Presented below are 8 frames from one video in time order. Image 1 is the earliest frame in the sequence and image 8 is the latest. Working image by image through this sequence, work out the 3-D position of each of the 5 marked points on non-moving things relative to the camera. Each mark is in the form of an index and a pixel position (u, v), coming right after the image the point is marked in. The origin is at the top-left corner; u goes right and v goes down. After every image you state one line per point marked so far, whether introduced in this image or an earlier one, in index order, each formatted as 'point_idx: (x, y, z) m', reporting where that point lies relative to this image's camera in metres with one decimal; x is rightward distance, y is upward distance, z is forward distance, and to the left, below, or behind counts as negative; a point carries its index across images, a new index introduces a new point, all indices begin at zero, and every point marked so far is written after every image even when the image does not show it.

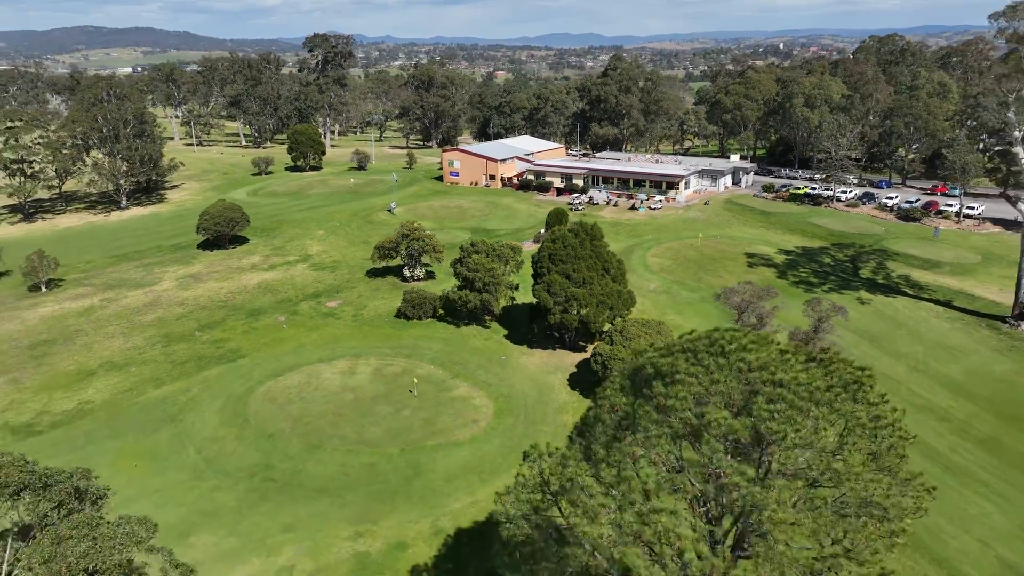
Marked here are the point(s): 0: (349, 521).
0: (-4.1, -5.8, +19.4) m
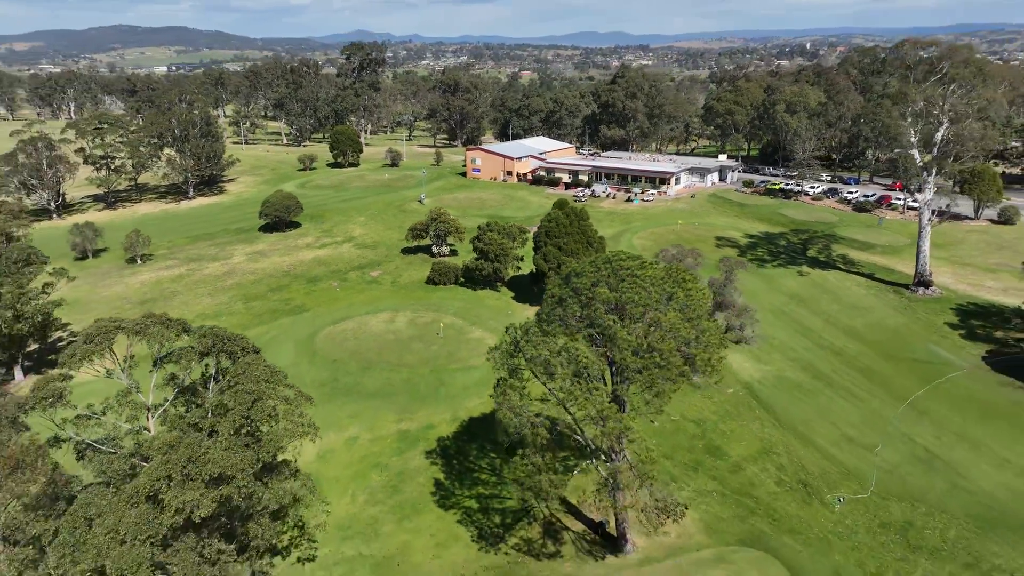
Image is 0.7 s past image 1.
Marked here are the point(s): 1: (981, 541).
0: (-4.2, -4.4, +27.5) m
1: (+11.9, -6.4, +19.5) m
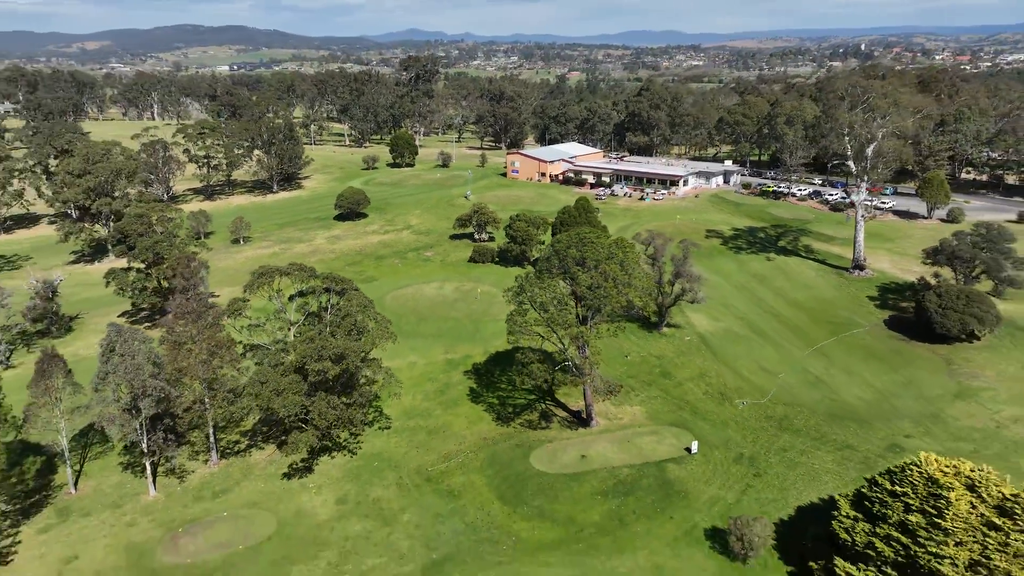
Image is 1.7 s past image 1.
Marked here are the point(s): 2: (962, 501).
0: (-3.5, -2.9, +38.2) m
1: (+12.1, -5.3, +29.3) m
2: (+10.9, -5.0, +18.6) m
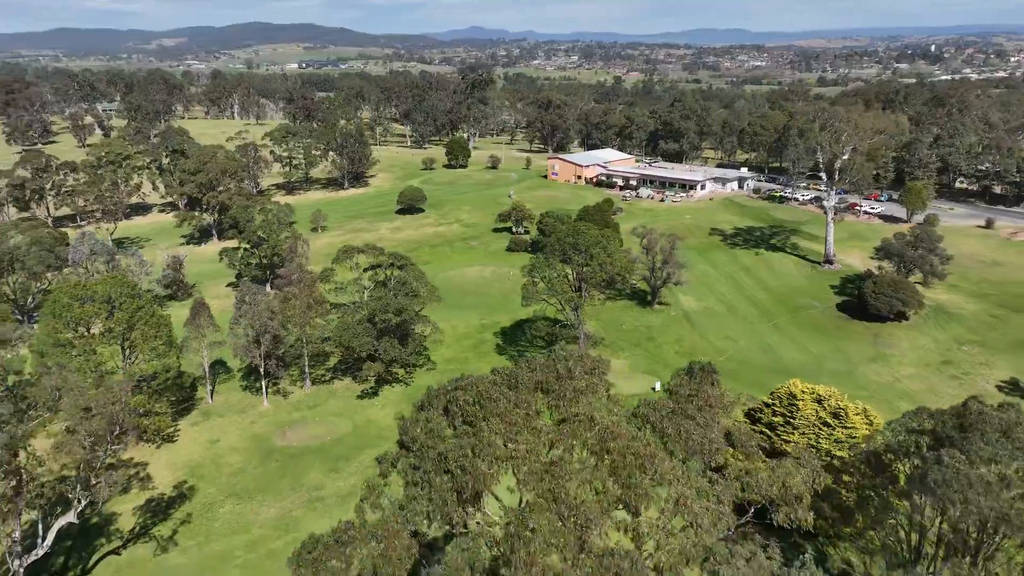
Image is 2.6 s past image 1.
0: (-2.1, -1.7, +48.6) m
1: (+12.7, -4.5, +38.6) m
2: (+10.7, -4.2, +27.9) m
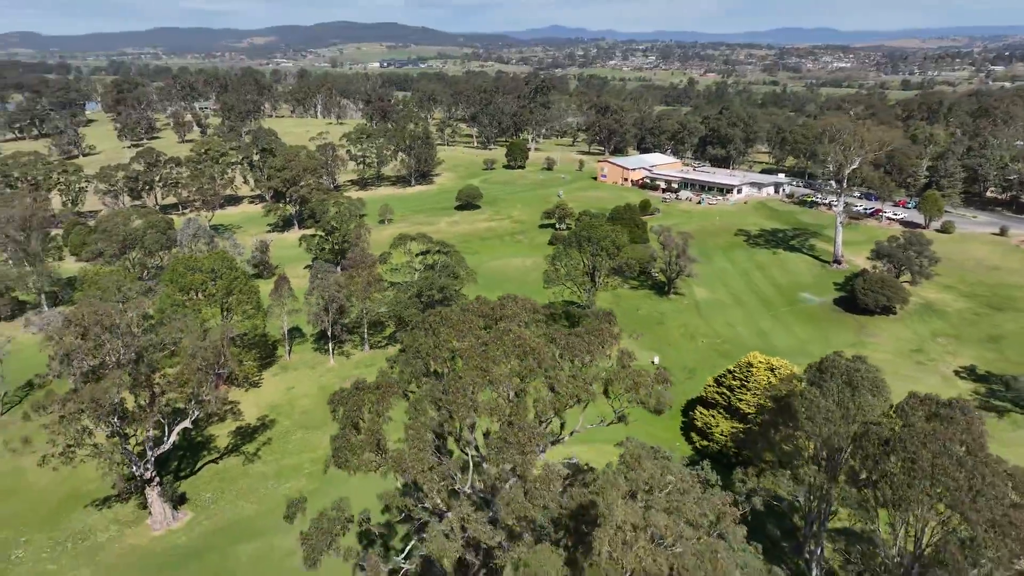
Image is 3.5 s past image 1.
0: (+0.2, -0.7, +56.0) m
1: (+13.9, -4.0, +44.6) m
2: (+11.0, -3.7, +34.2) m
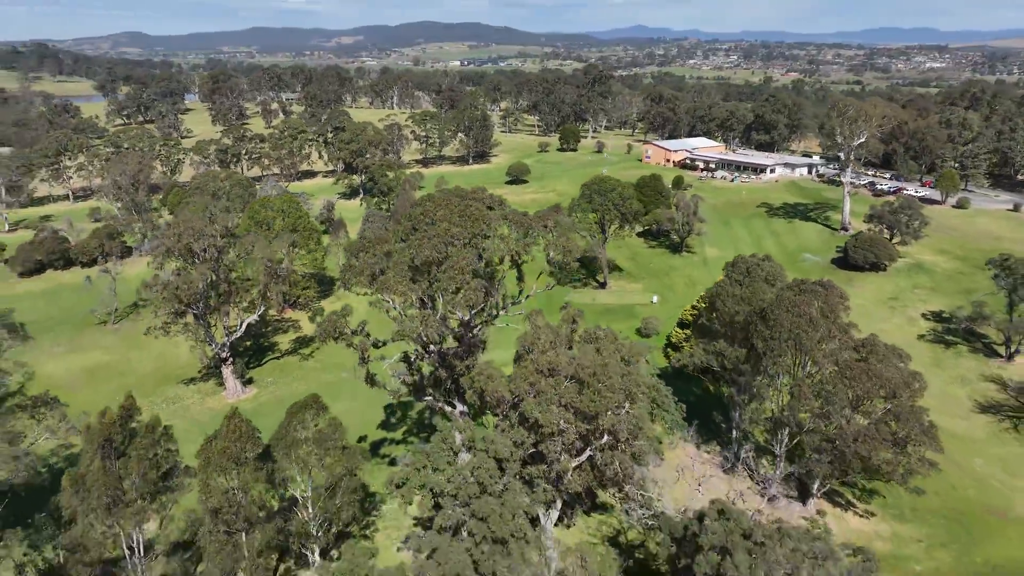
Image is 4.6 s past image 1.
0: (+2.7, +2.9, +63.0) m
1: (+15.1, -0.8, +50.4) m
2: (+11.2, -0.4, +40.3) m
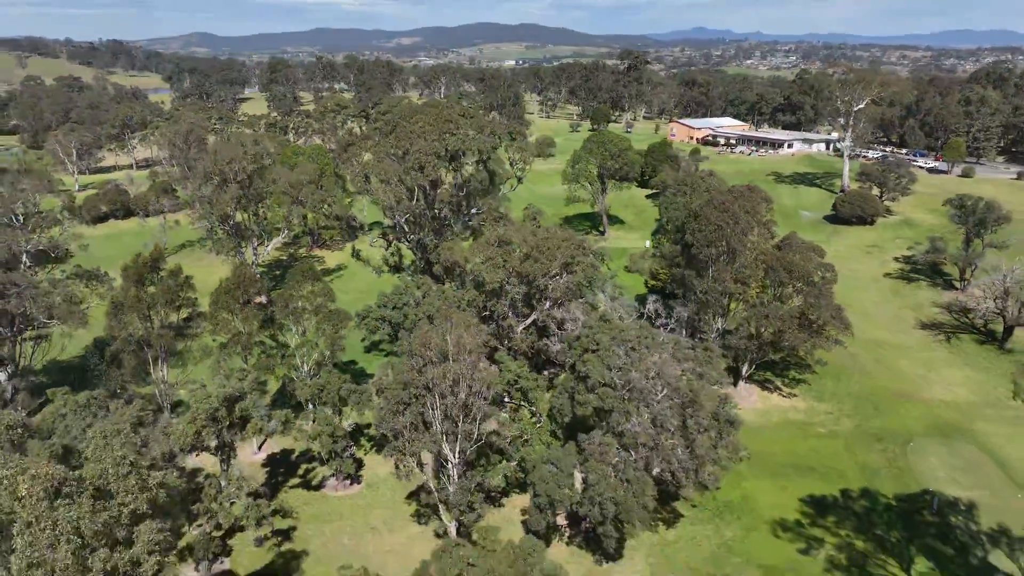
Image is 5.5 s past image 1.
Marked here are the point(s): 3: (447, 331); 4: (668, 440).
0: (+3.9, +6.8, +67.5) m
1: (+15.3, +2.9, +54.1) m
2: (+10.7, +3.4, +44.3) m
3: (-1.7, -1.1, +19.9) m
4: (+3.9, -3.8, +19.1) m
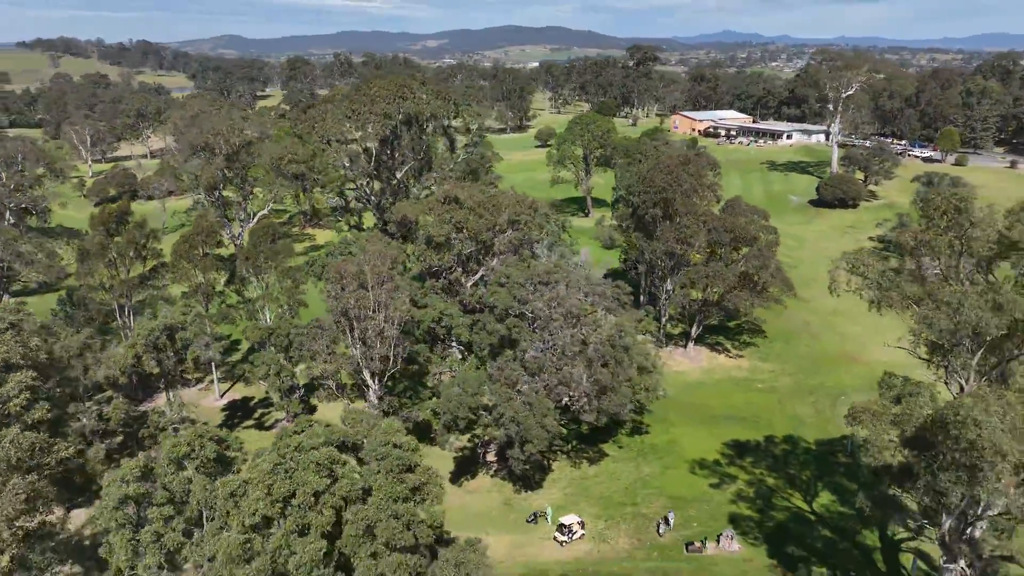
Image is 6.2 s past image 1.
0: (+3.2, +8.3, +68.7) m
1: (+14.2, +4.3, +54.9) m
2: (+9.3, +4.9, +45.3) m
3: (-4.0, +0.6, +21.3) m
4: (+1.6, -2.1, +20.3) m
